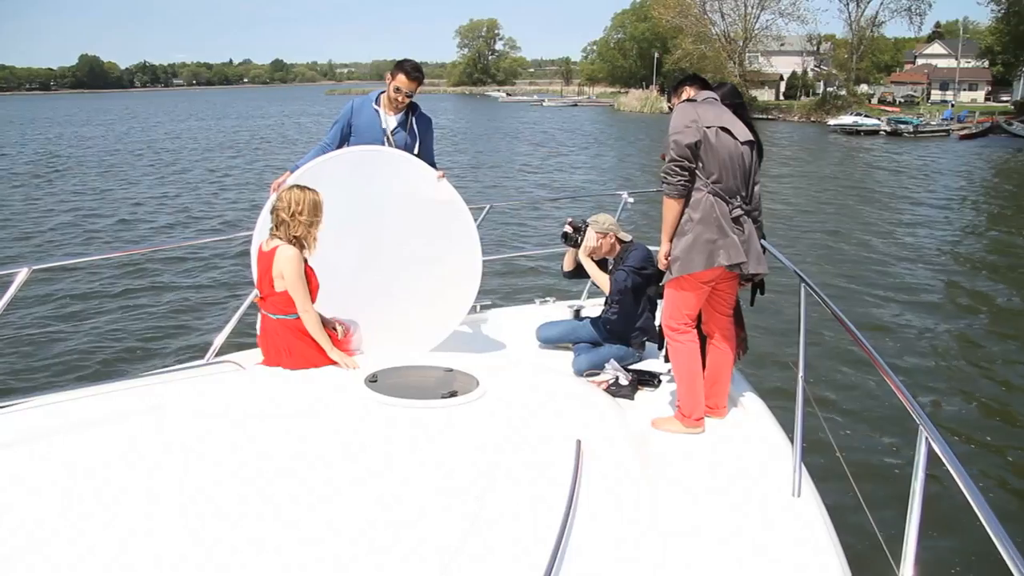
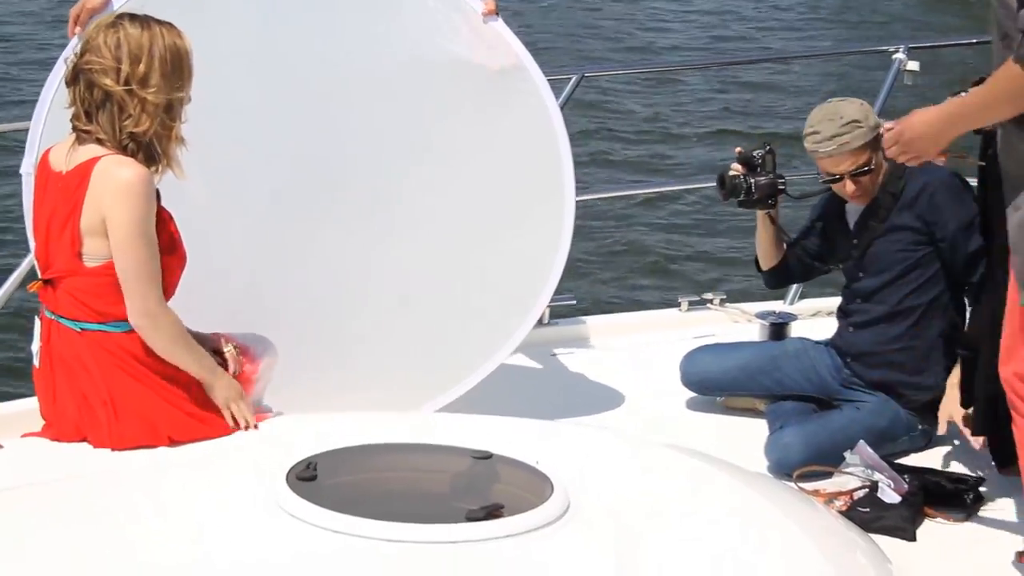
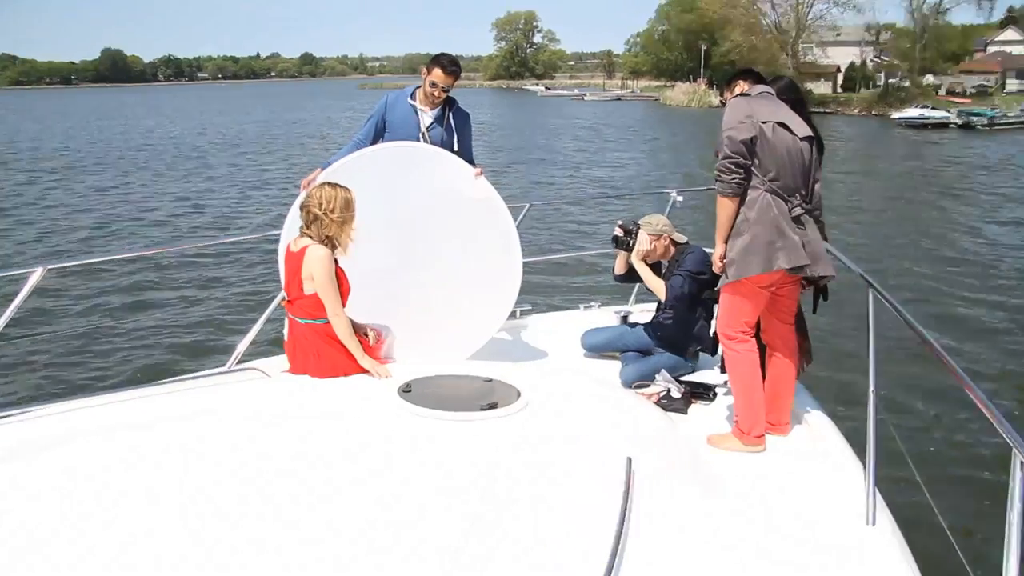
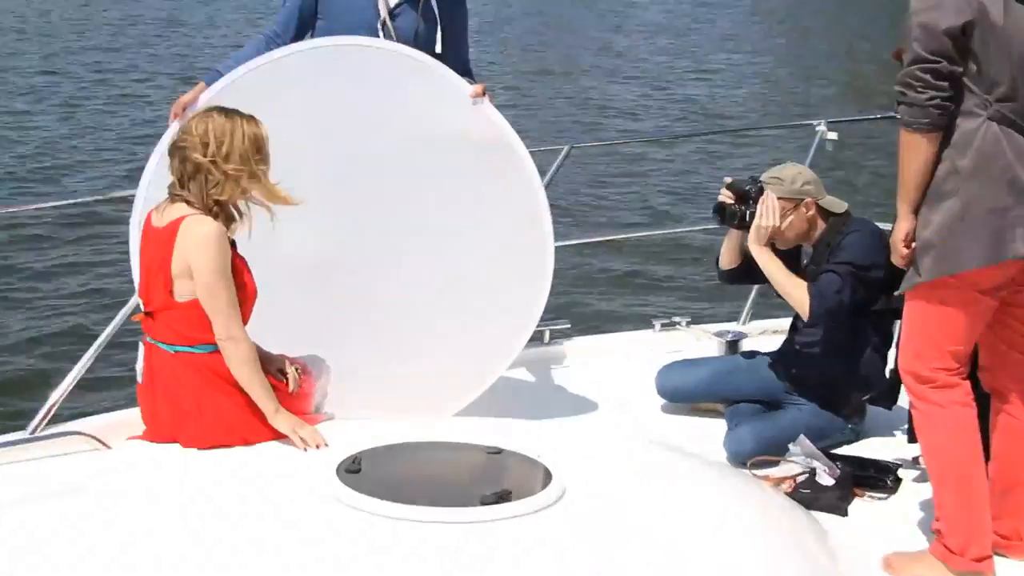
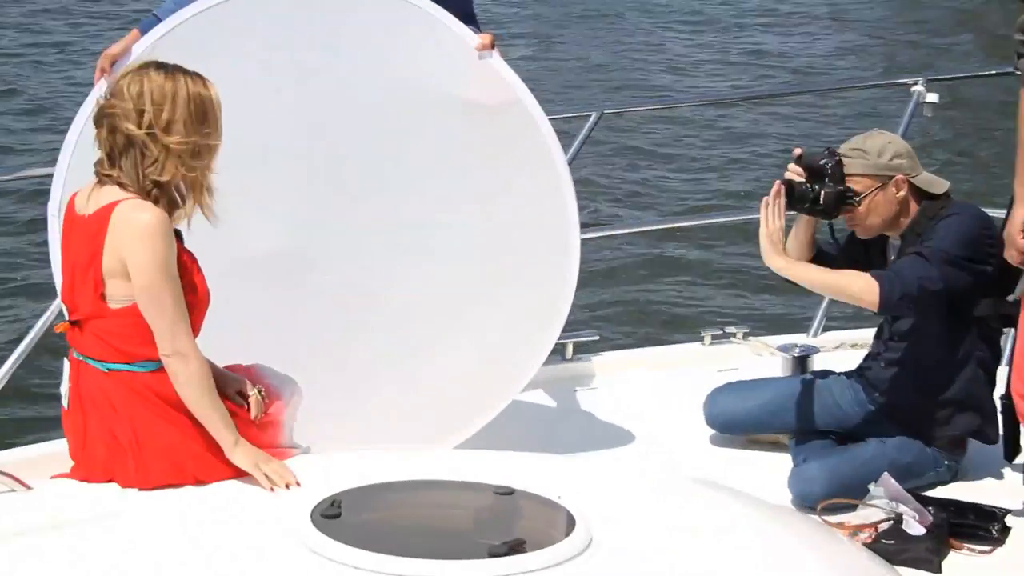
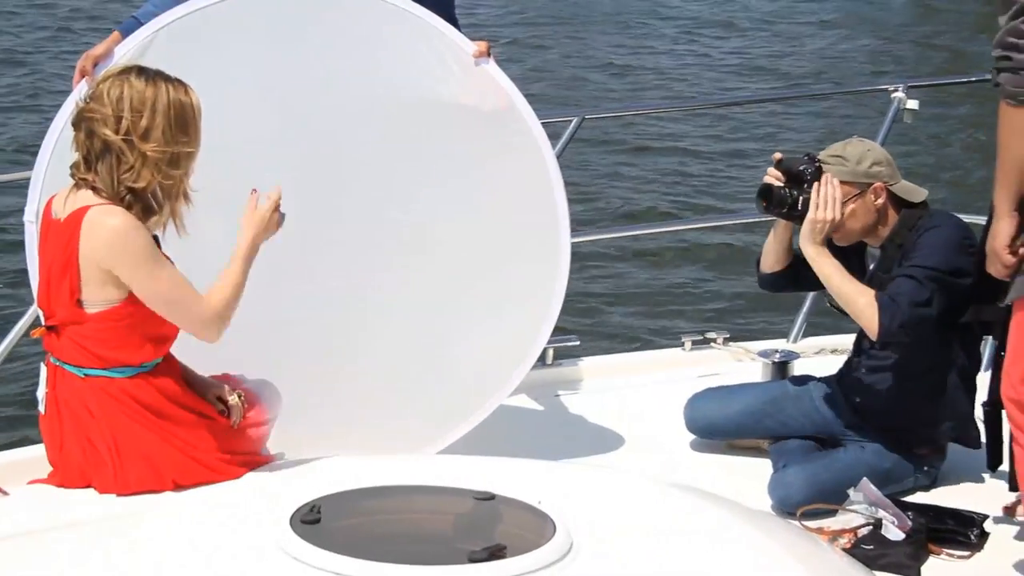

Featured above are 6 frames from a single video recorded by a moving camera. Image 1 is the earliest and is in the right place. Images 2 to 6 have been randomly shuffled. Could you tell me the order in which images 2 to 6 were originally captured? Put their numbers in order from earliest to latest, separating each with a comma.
3, 4, 5, 6, 2
